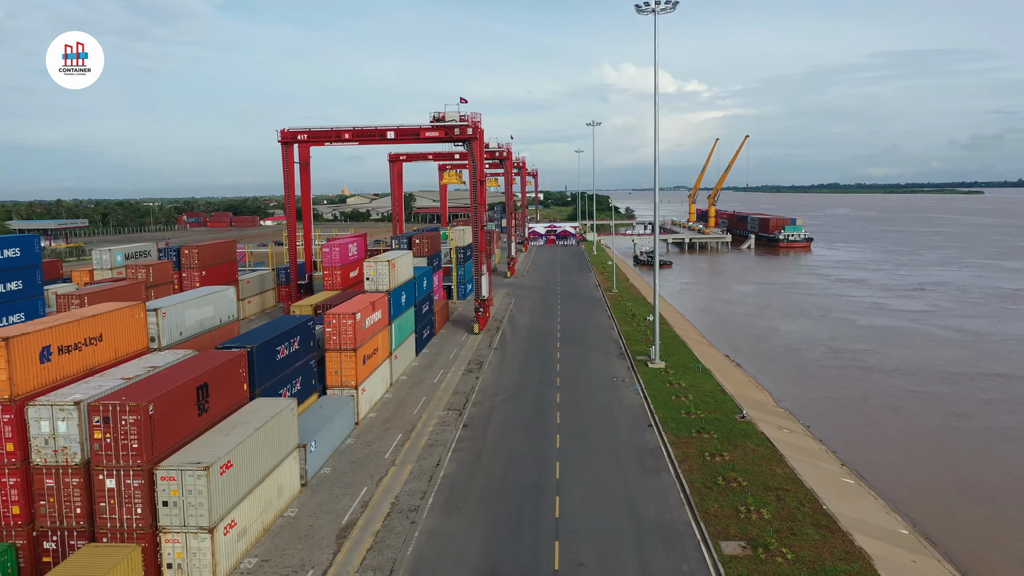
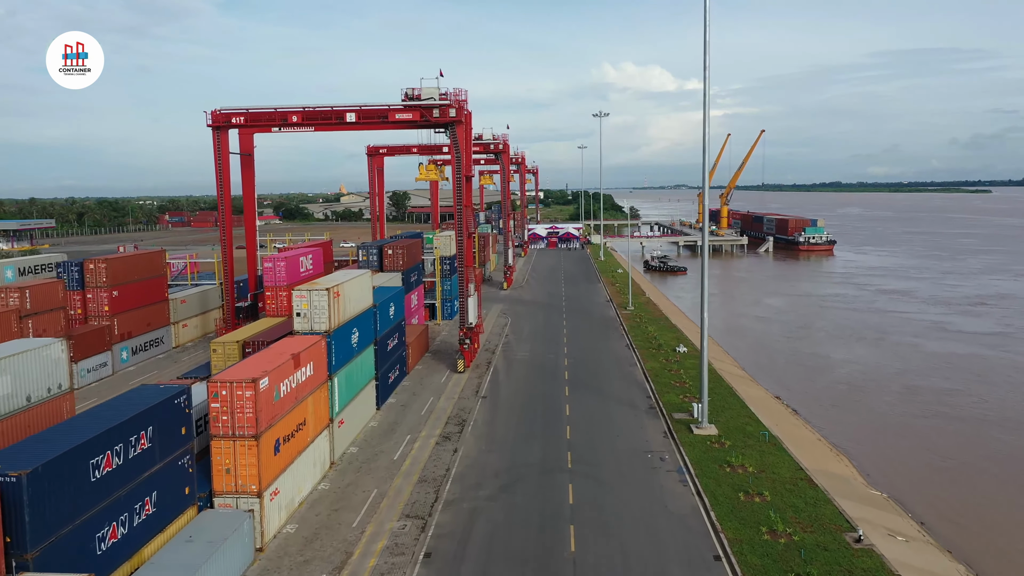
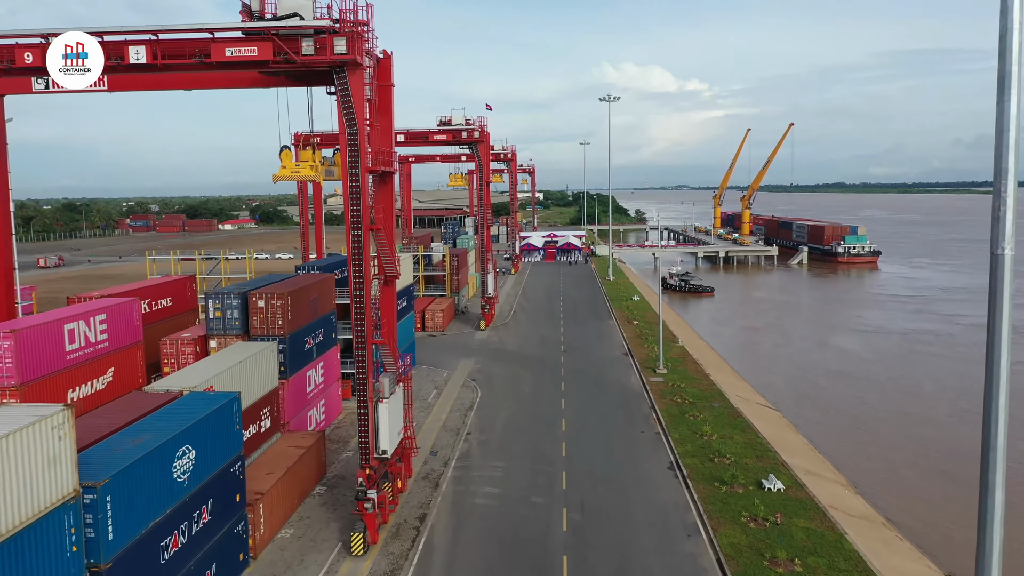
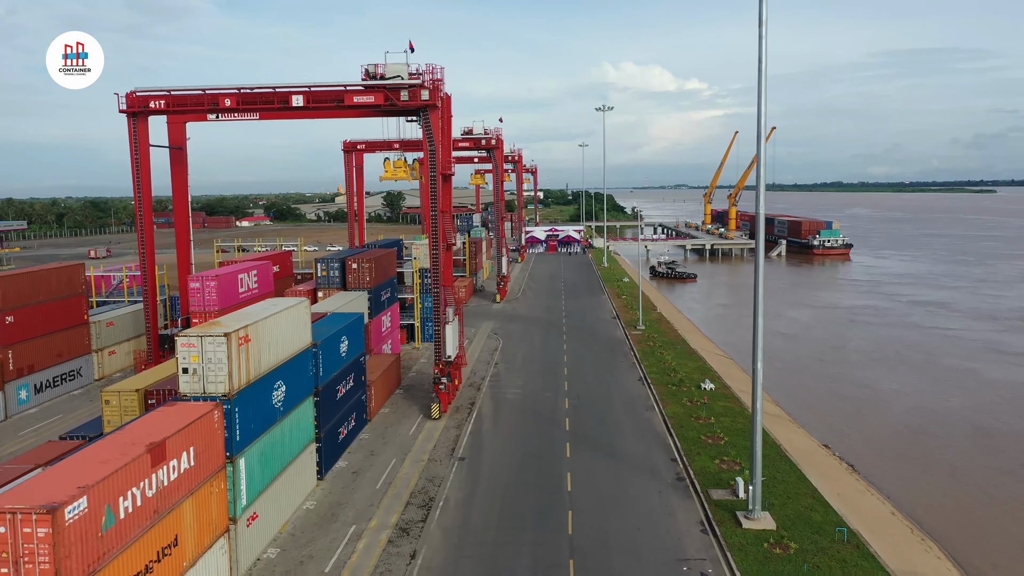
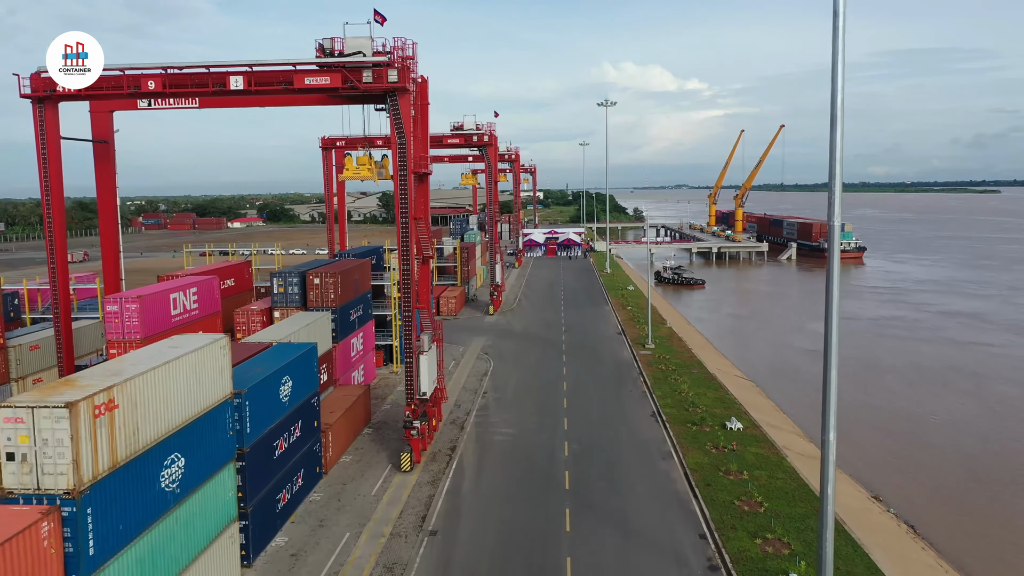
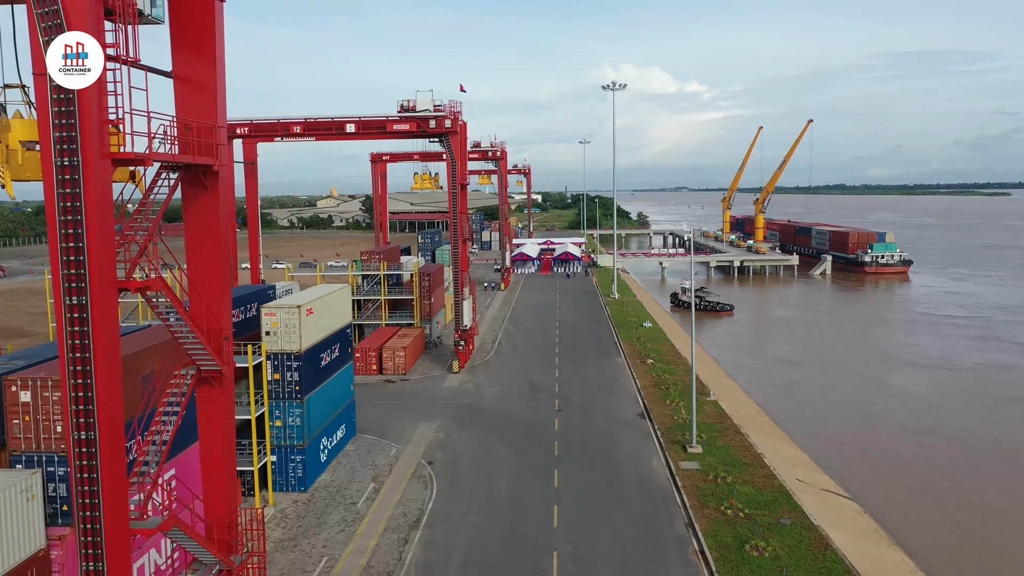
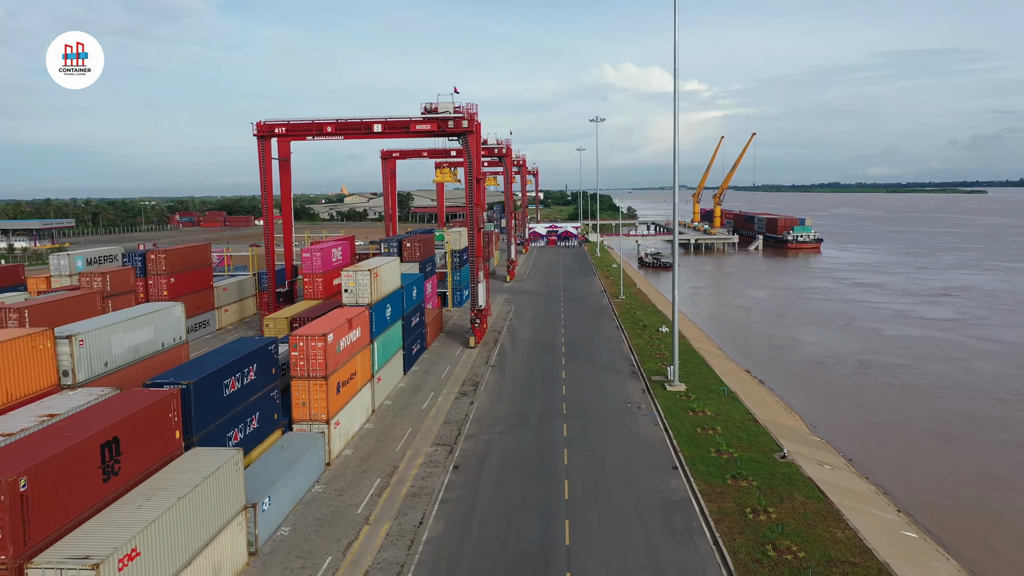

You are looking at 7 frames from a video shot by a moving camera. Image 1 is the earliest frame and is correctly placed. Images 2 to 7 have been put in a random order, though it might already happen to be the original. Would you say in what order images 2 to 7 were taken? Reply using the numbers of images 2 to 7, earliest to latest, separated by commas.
7, 2, 4, 5, 3, 6
